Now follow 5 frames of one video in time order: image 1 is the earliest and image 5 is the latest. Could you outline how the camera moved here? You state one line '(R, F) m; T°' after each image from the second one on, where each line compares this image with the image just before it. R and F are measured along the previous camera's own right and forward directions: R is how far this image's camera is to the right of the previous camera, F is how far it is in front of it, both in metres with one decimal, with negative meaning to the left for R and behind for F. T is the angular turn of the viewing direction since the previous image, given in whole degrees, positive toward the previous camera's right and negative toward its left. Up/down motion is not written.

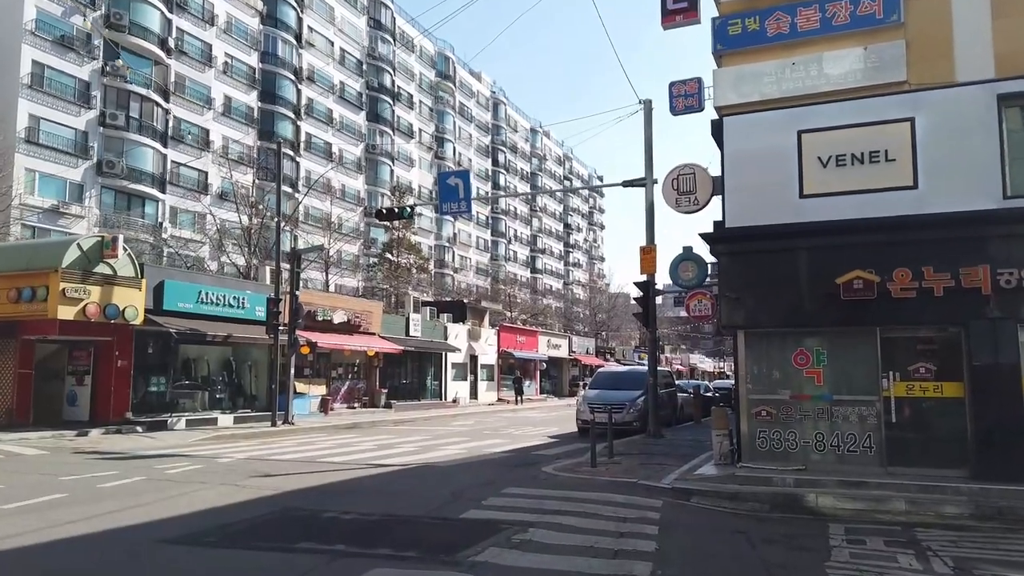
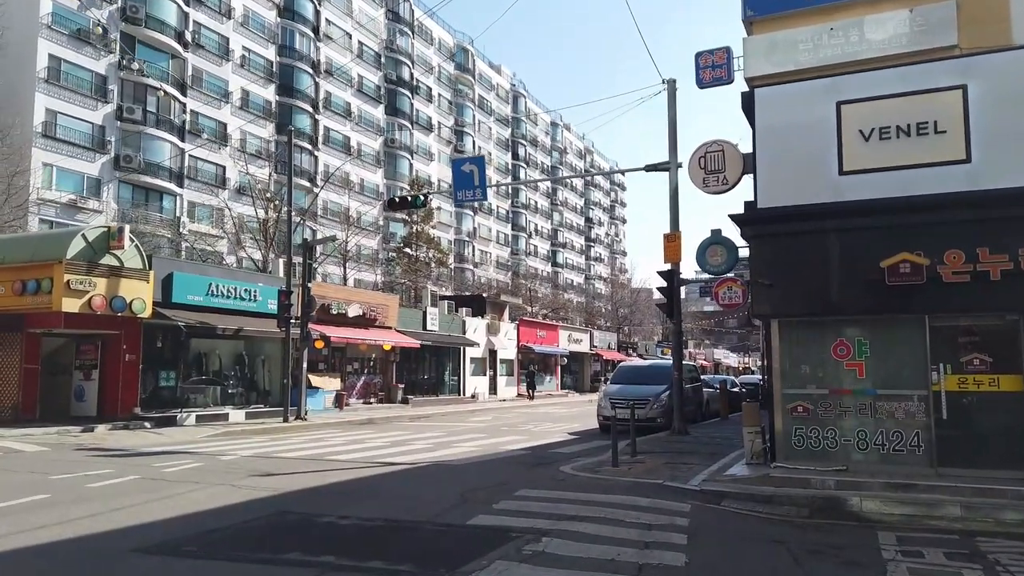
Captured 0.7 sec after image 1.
(+0.1, +0.9) m; -2°
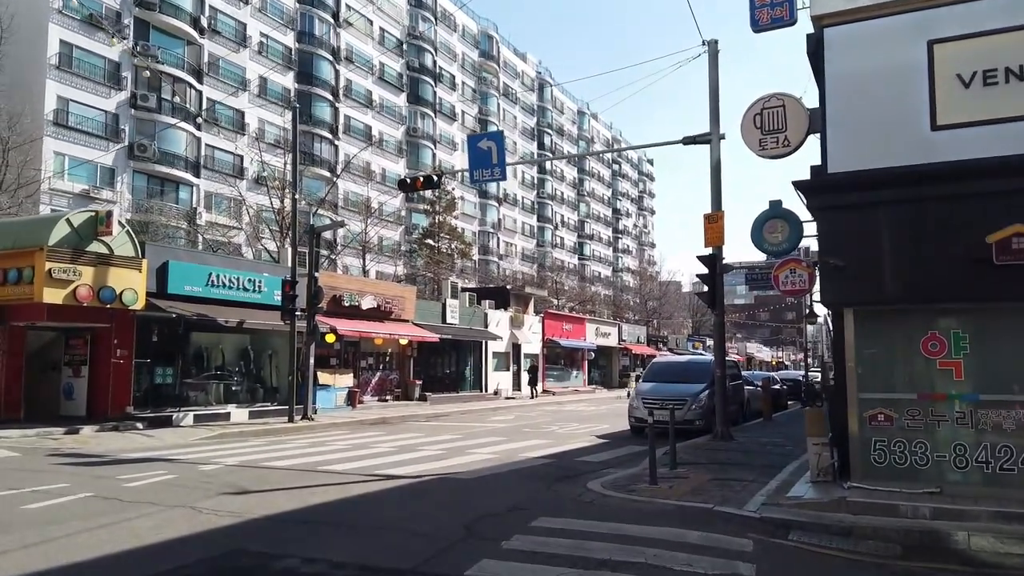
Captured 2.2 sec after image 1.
(+0.1, +1.9) m; -2°
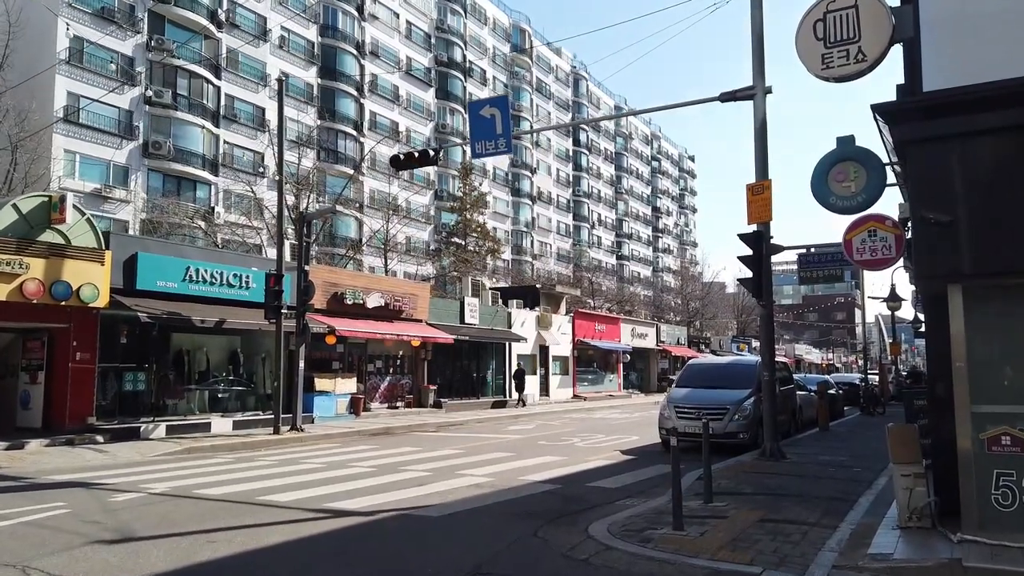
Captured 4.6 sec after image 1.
(+0.7, +2.7) m; -3°
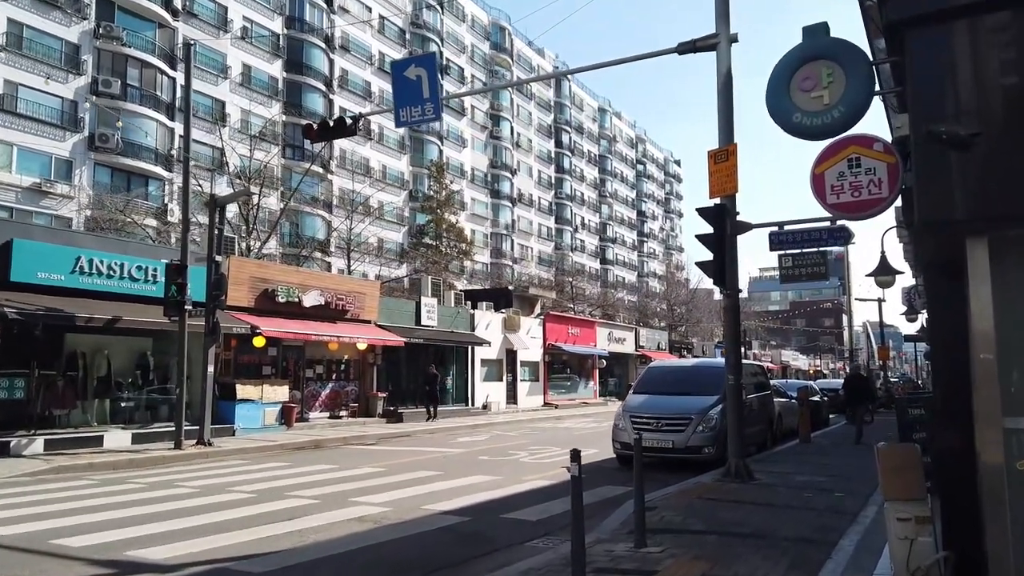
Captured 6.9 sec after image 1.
(+1.1, +2.4) m; +1°
